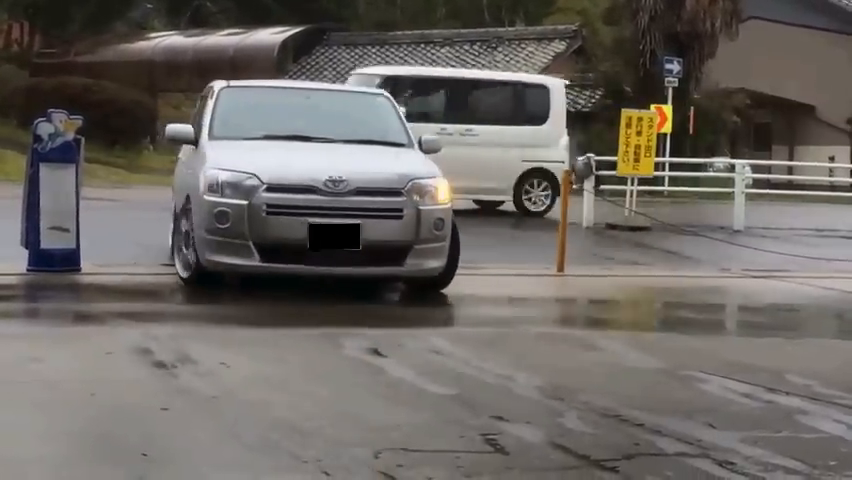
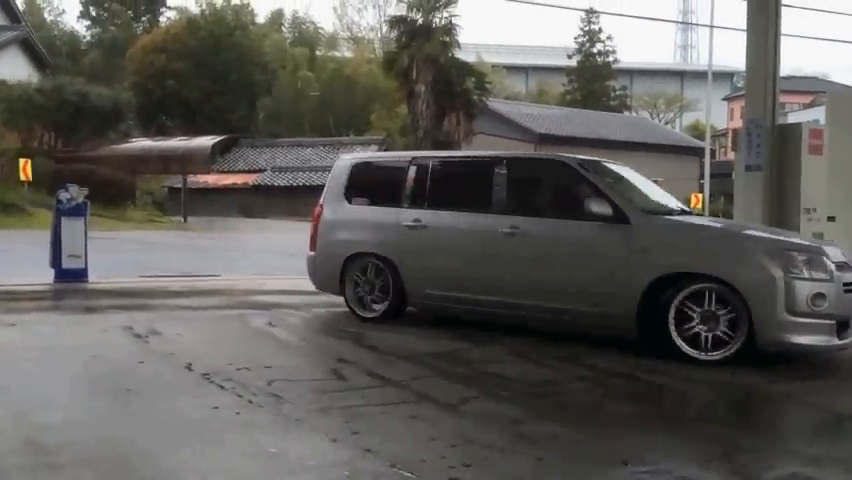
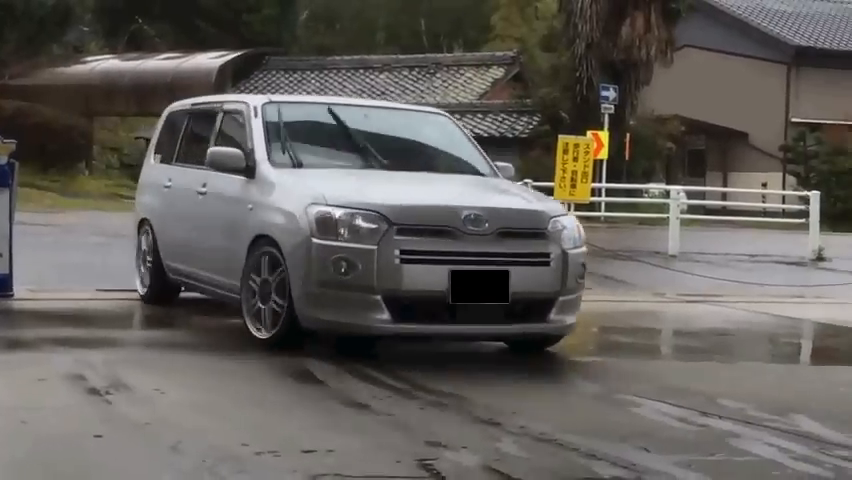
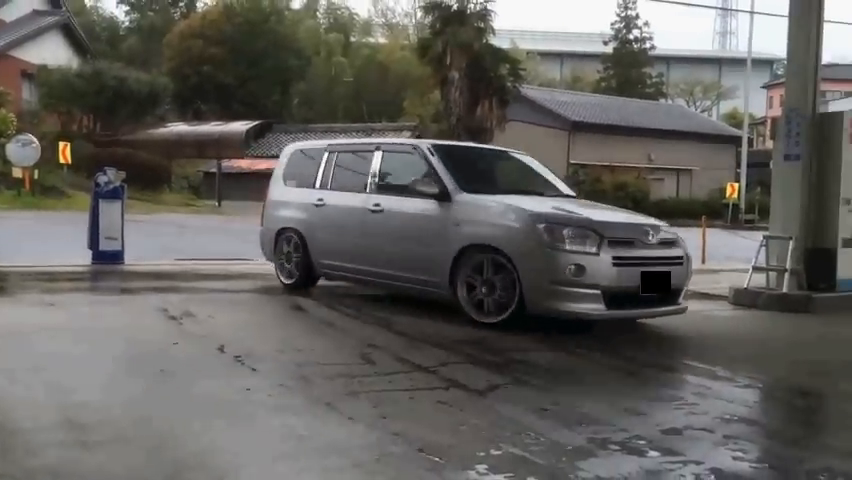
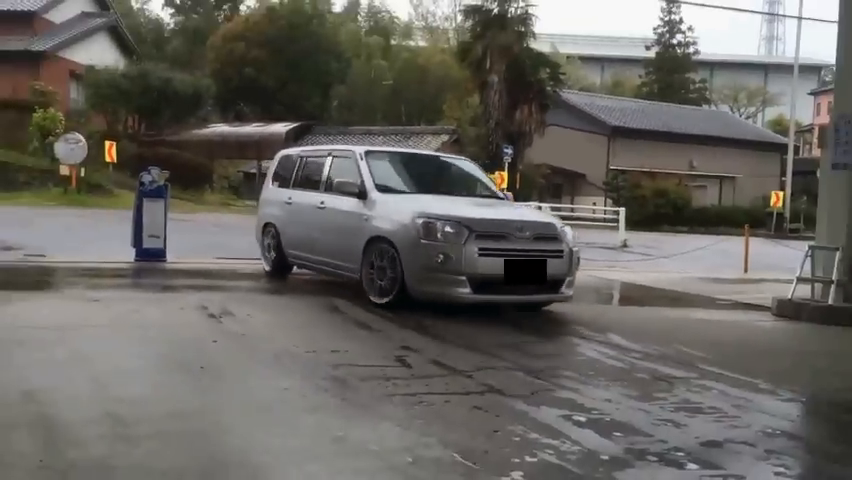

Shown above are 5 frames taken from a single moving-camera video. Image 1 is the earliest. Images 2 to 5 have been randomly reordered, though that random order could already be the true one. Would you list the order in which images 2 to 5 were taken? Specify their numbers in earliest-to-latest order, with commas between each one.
3, 5, 4, 2
